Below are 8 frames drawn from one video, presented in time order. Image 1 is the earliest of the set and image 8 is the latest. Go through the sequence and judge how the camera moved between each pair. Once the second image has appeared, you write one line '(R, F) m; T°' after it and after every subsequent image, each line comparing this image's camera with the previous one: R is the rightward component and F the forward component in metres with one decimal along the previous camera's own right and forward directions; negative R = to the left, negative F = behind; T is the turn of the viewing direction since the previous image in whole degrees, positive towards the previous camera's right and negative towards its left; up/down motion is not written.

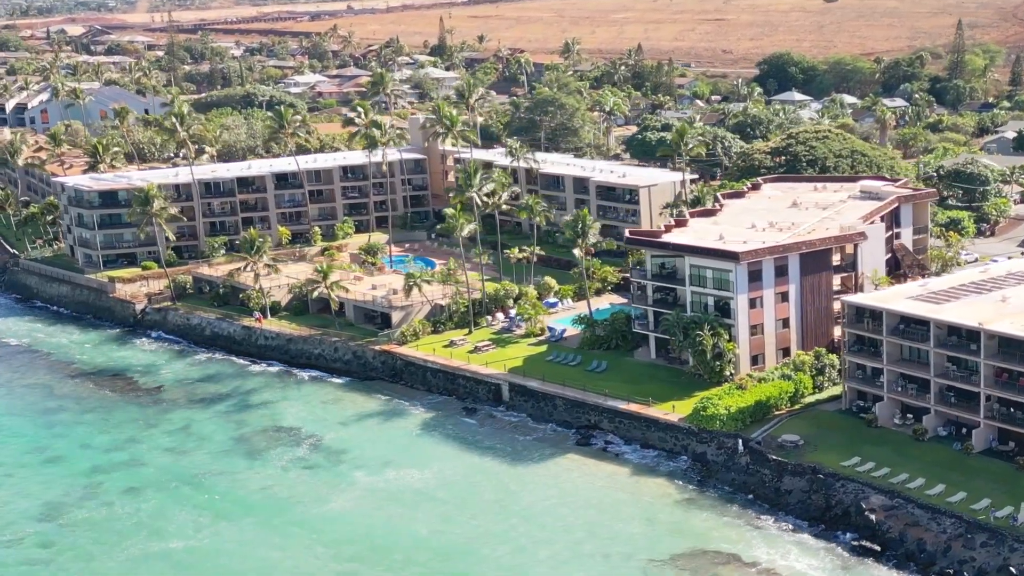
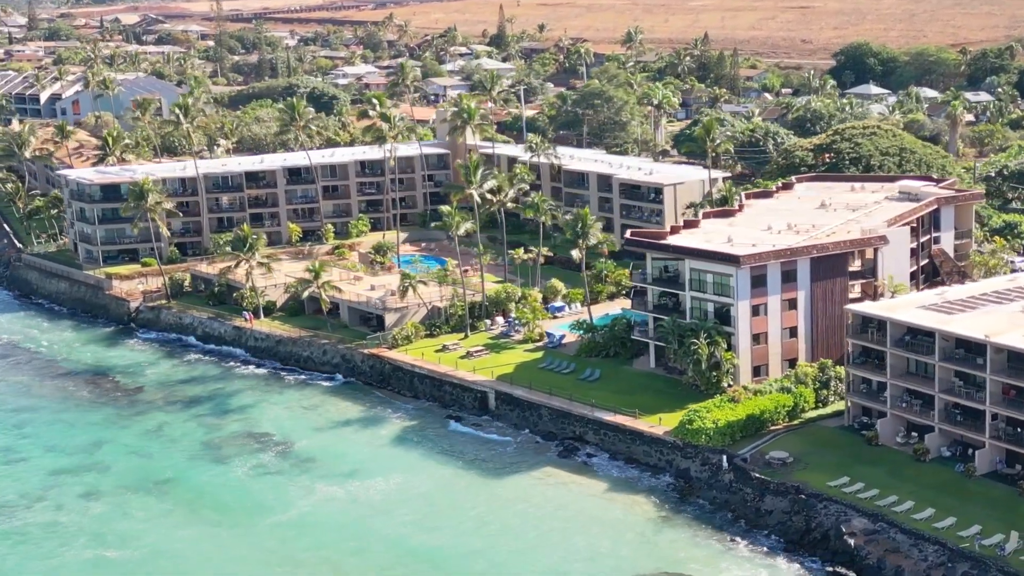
(+7.3, +4.0) m; -4°
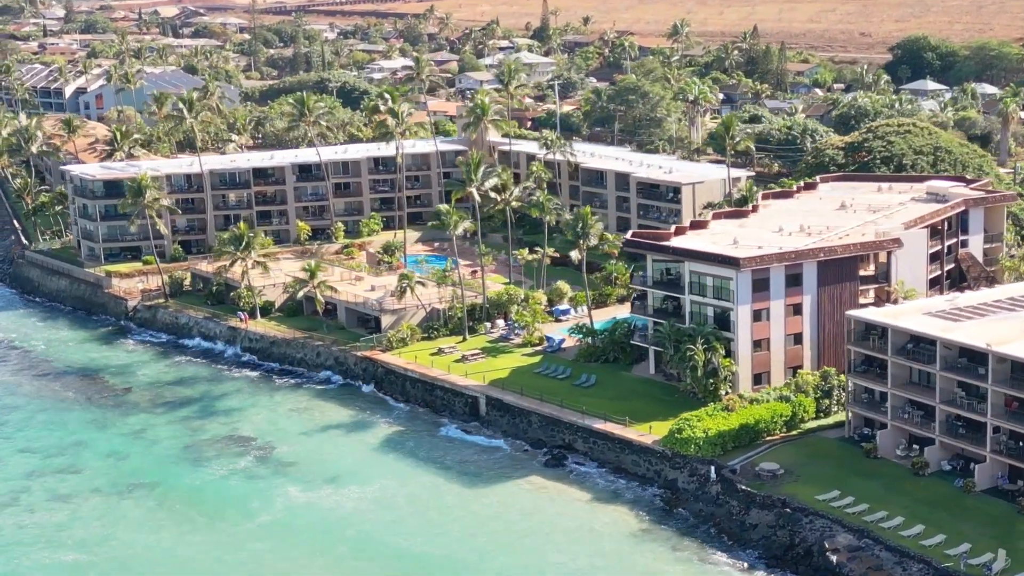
(+5.0, +2.6) m; -3°
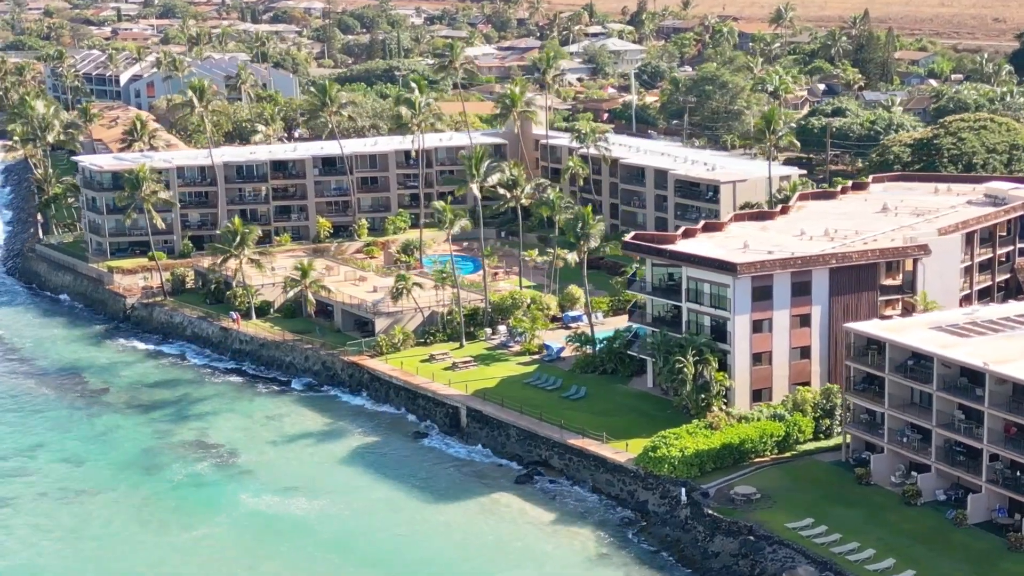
(+9.8, +5.6) m; -6°
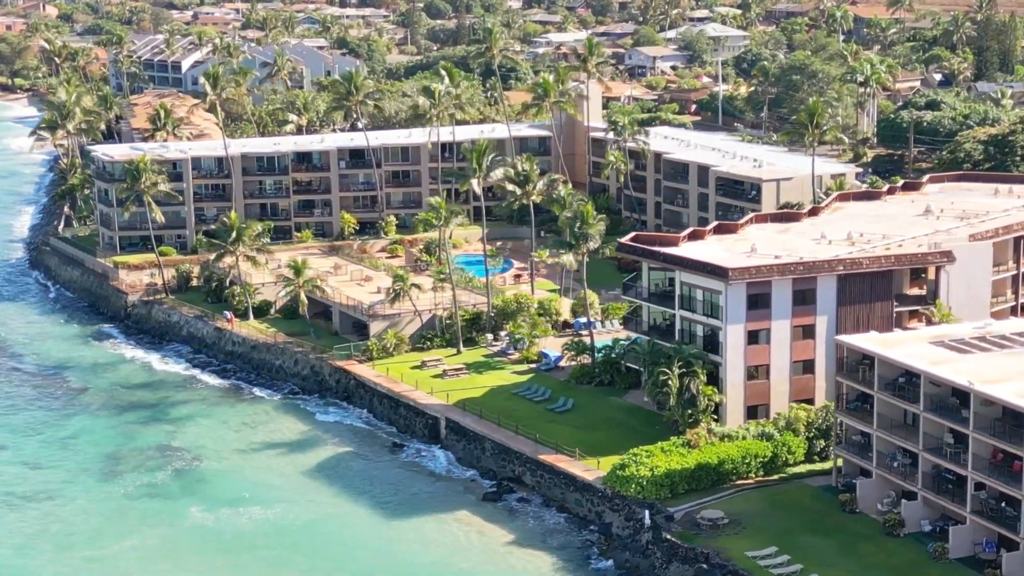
(+9.7, +5.7) m; -7°
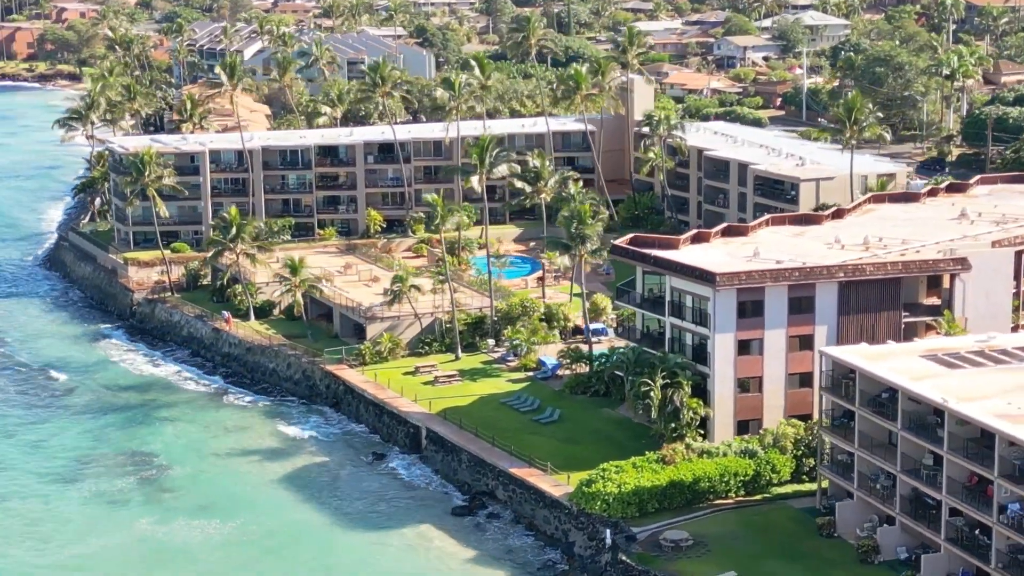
(+8.3, +4.6) m; -6°
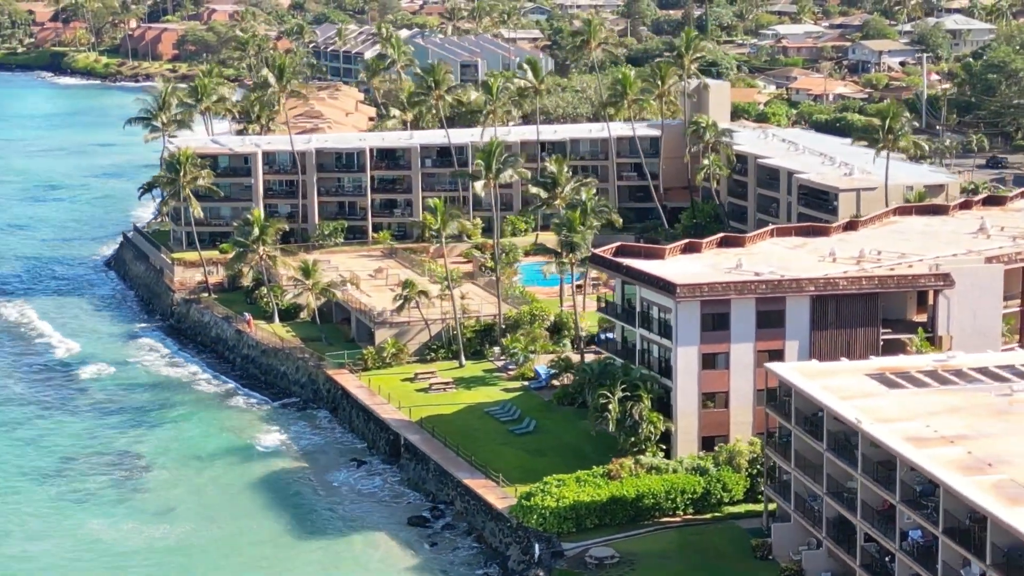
(+12.4, +1.9) m; -9°
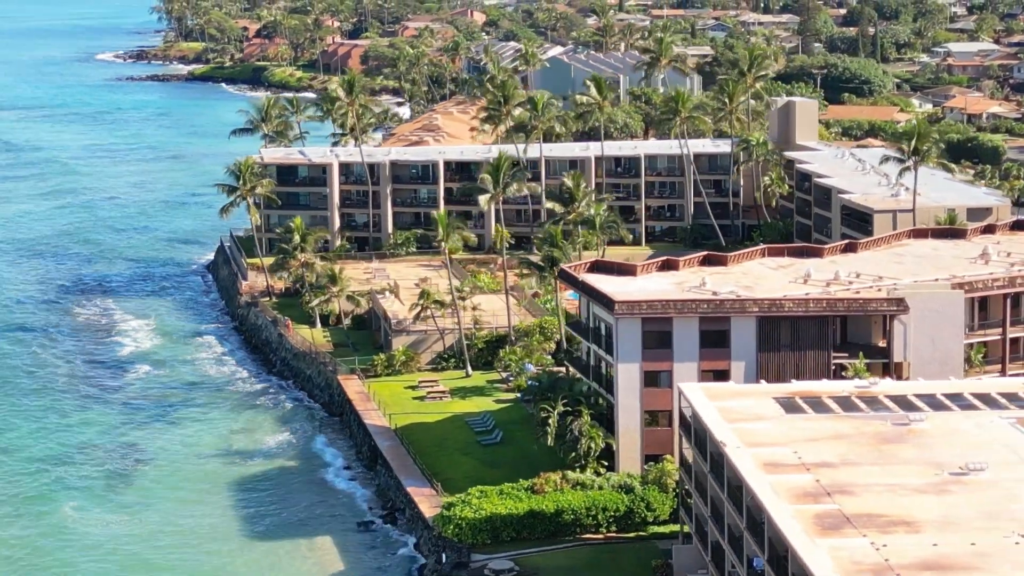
(+15.5, +1.0) m; -11°
